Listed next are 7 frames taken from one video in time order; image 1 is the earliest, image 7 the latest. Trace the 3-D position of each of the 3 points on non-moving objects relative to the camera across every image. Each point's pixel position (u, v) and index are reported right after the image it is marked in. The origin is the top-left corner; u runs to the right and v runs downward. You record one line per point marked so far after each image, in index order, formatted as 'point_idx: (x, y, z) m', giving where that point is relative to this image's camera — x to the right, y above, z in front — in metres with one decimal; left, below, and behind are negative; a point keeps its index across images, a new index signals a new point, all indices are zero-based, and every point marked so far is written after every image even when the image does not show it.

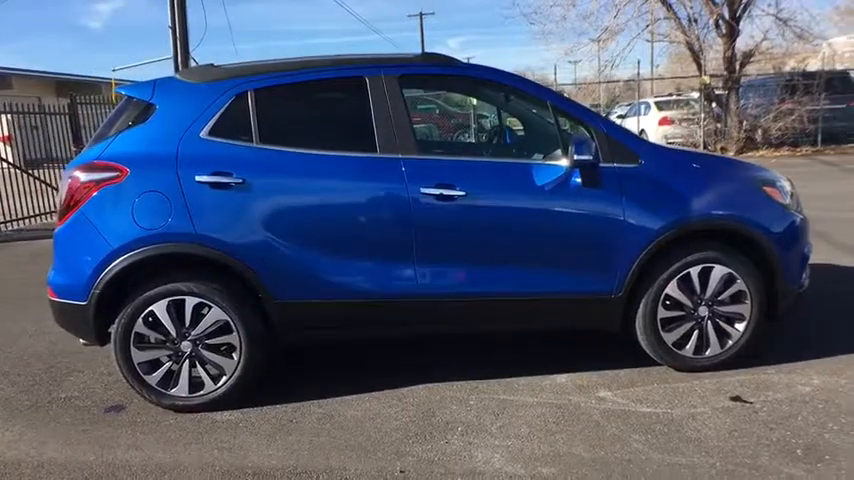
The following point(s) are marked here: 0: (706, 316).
0: (+1.6, -0.4, +4.2) m
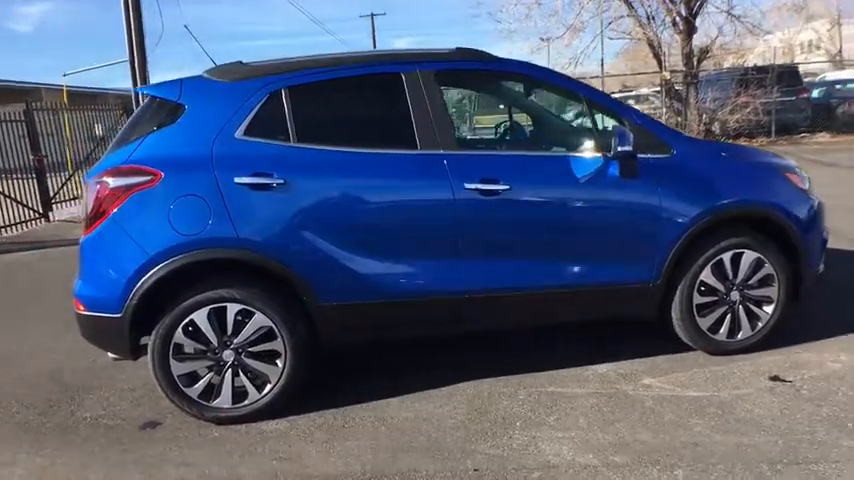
0: (+1.8, -0.4, +4.4) m
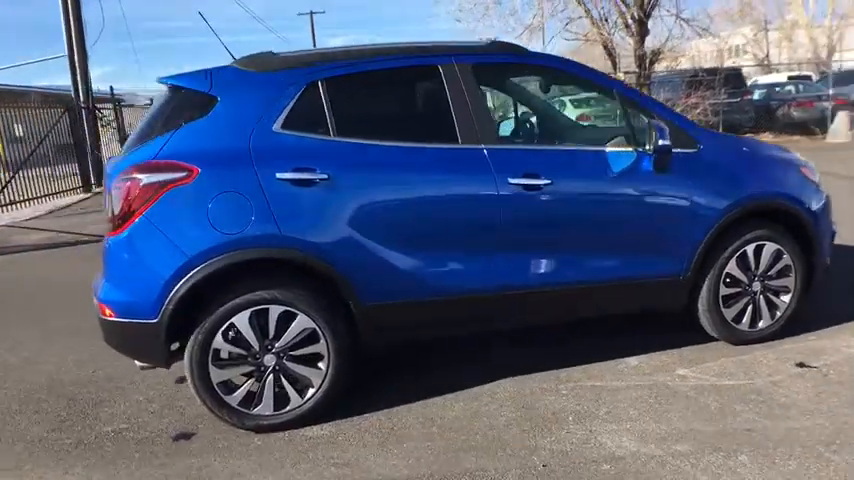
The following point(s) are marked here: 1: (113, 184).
0: (+2.0, -0.3, +4.5) m
1: (-1.6, +0.3, +3.8) m
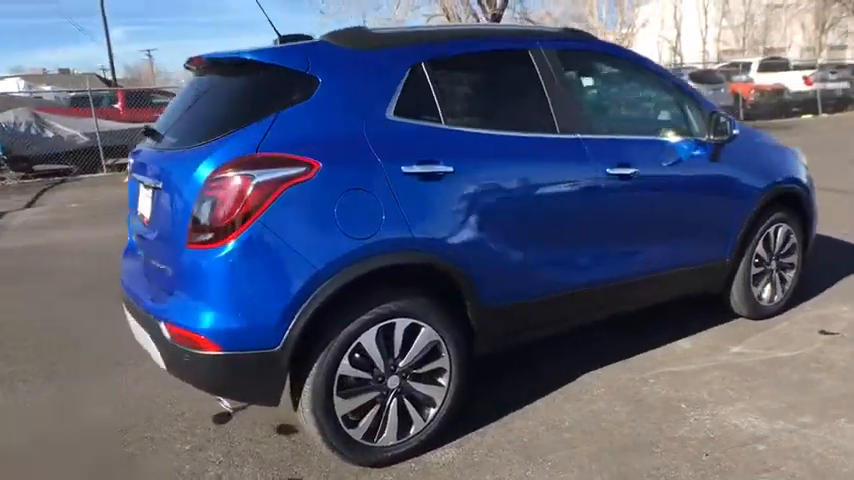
0: (+2.3, -0.2, +4.9) m
1: (-0.9, +0.2, +3.1) m
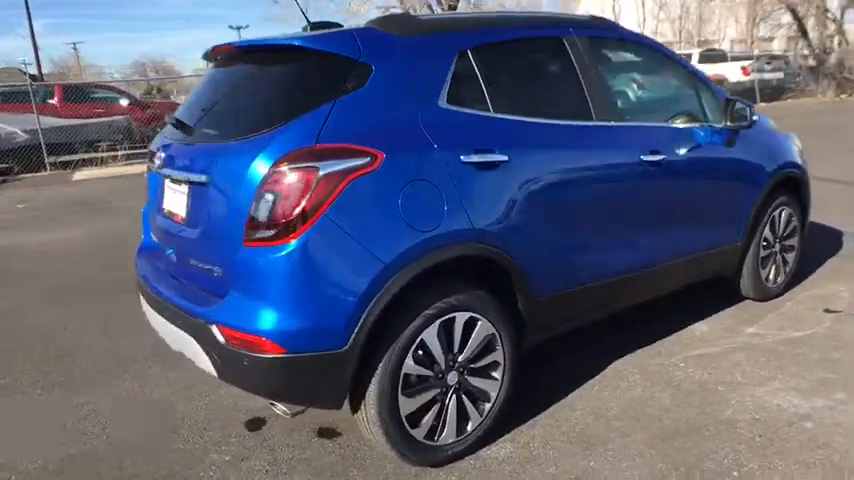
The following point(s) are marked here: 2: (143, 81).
0: (+2.4, -0.1, +5.0) m
1: (-0.6, +0.3, +2.9) m
2: (-7.5, +4.2, +19.7) m
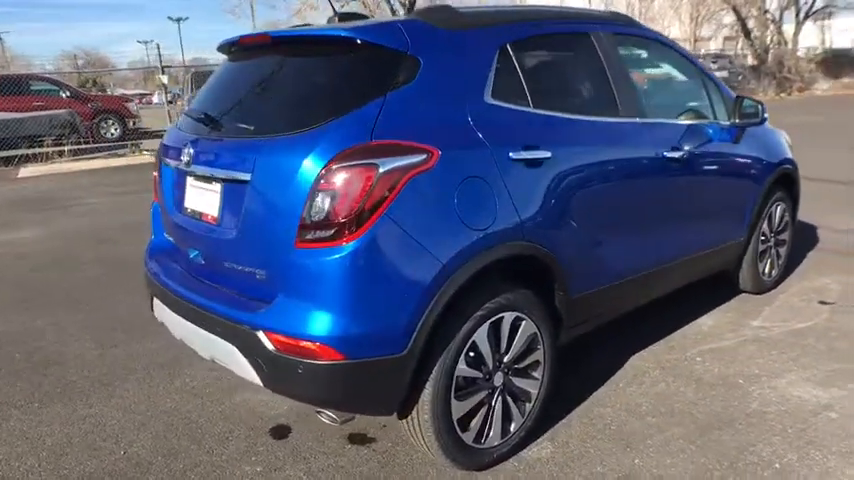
0: (+2.4, 0.0, +5.1) m
1: (-0.4, +0.2, +2.8) m
2: (-8.8, +4.2, +18.8) m
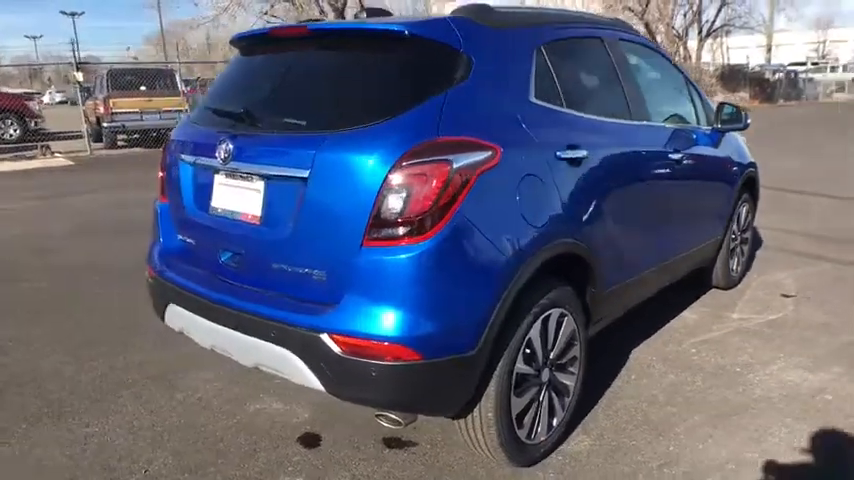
0: (+2.3, 0.0, +5.5) m
1: (-0.1, +0.3, +2.7) m
2: (-10.9, +4.0, +17.3) m
